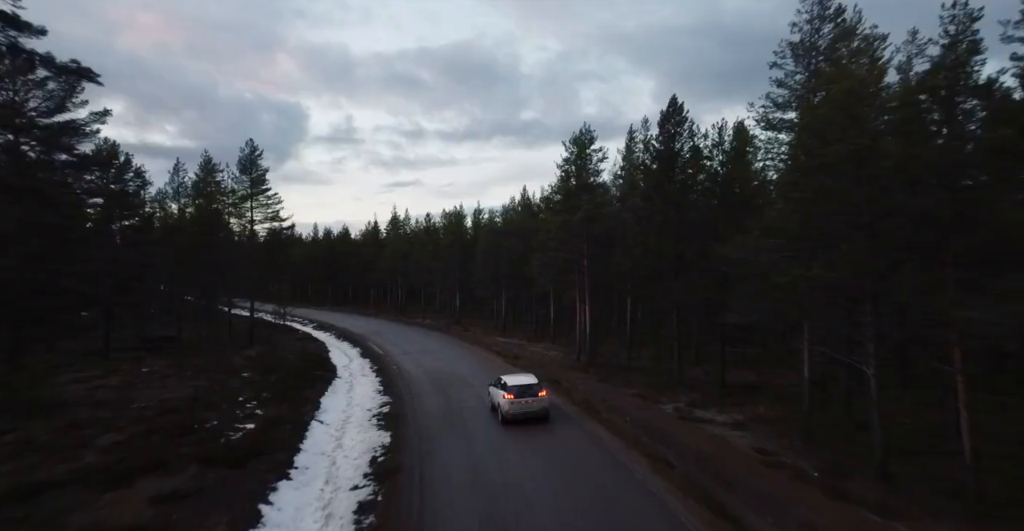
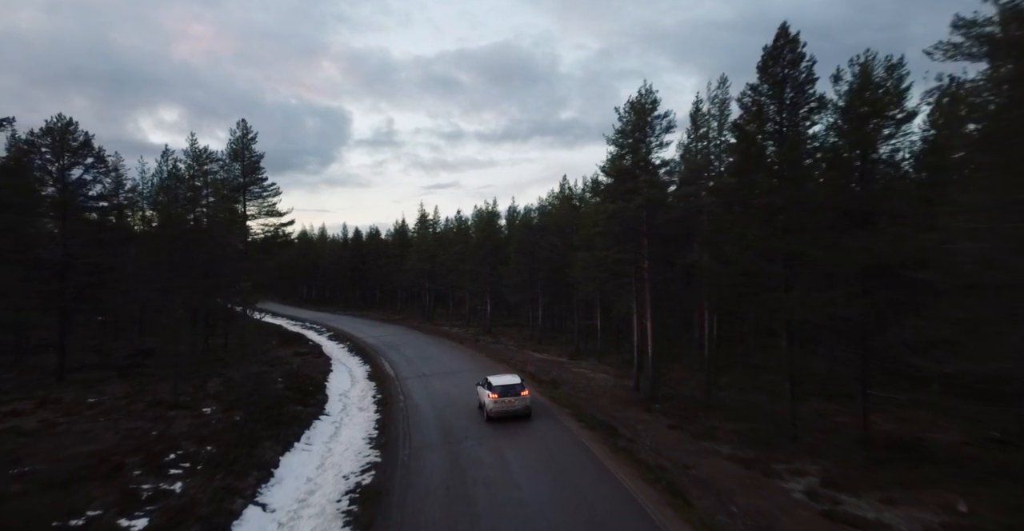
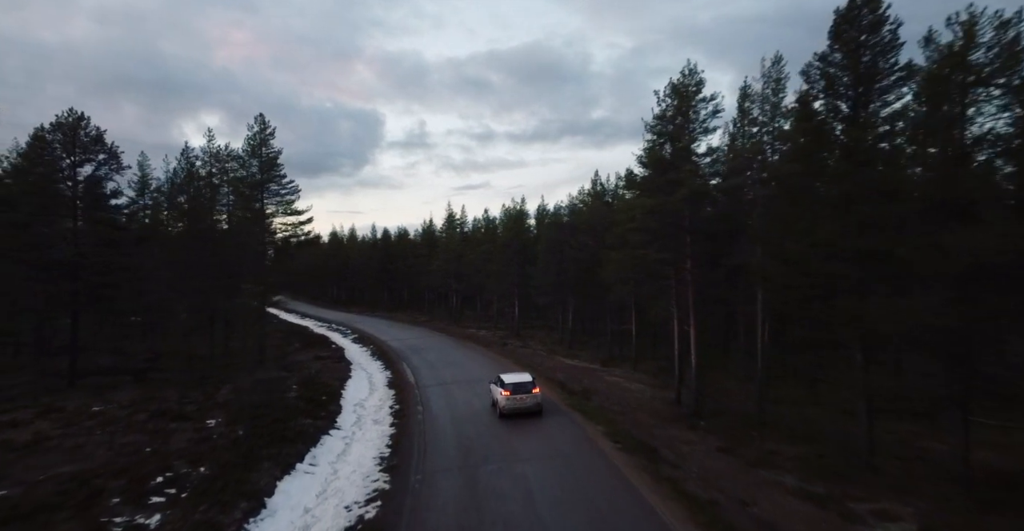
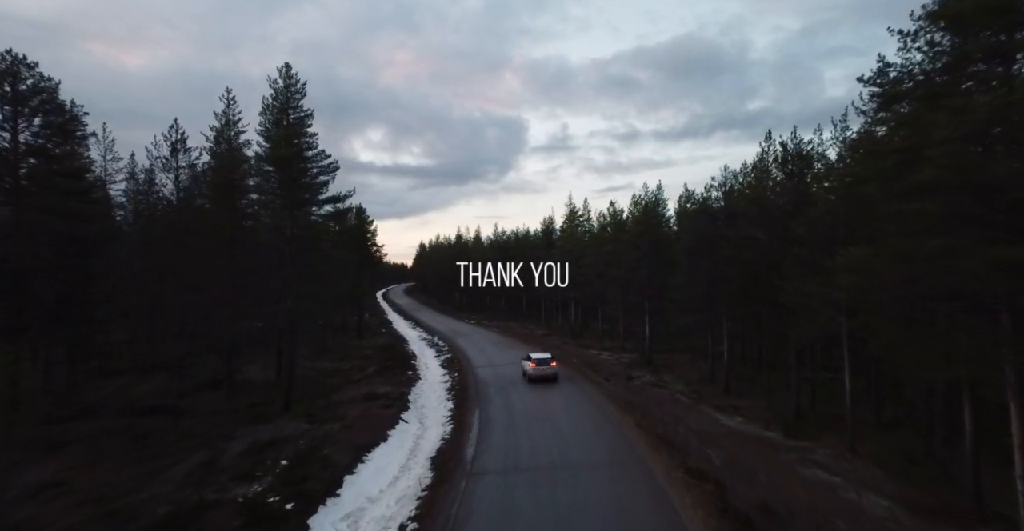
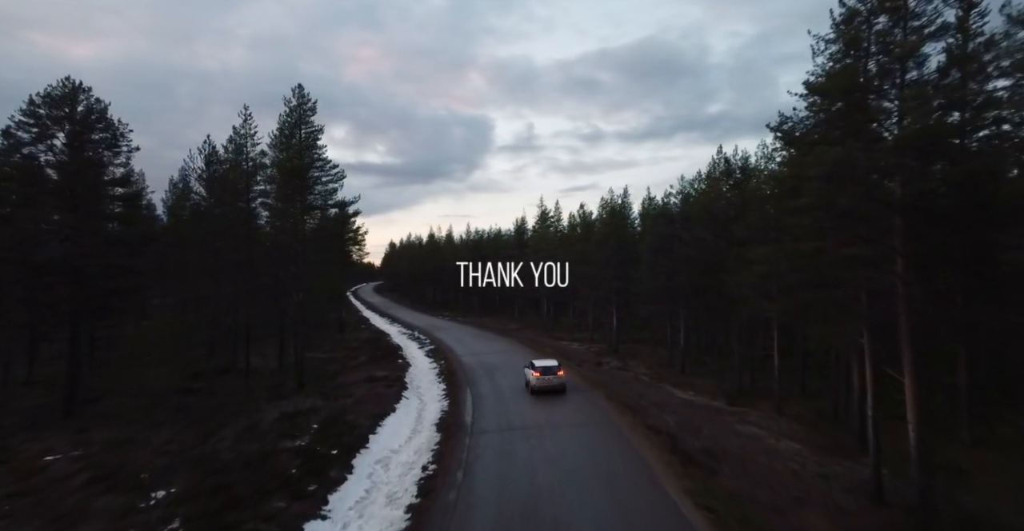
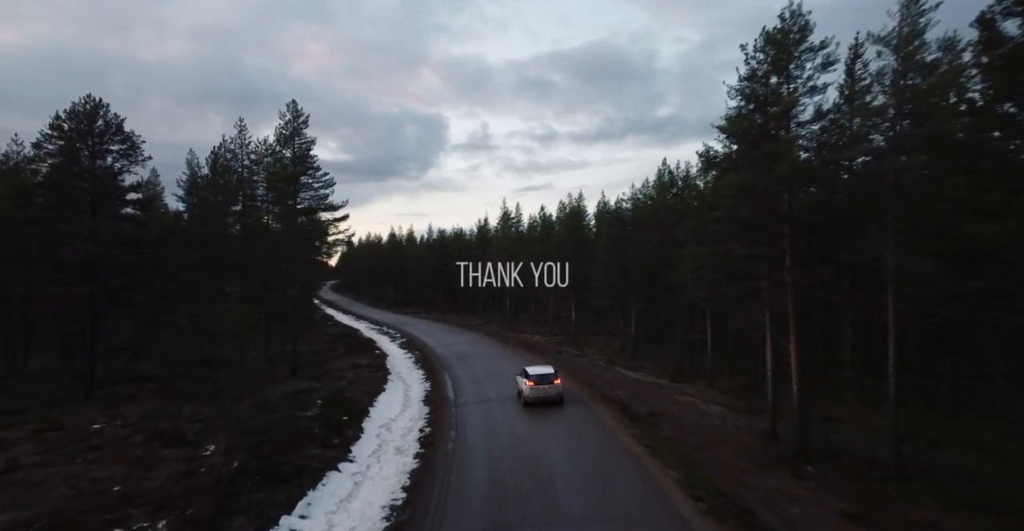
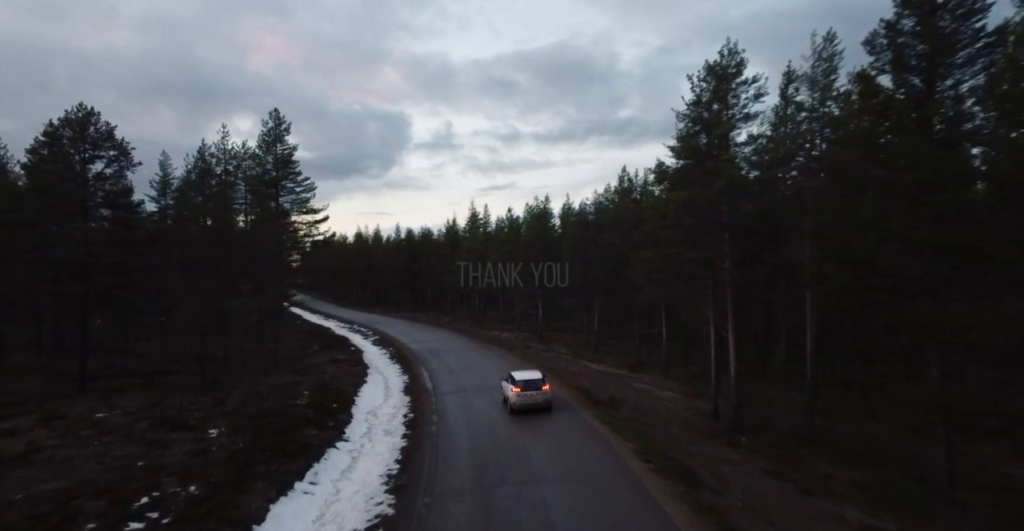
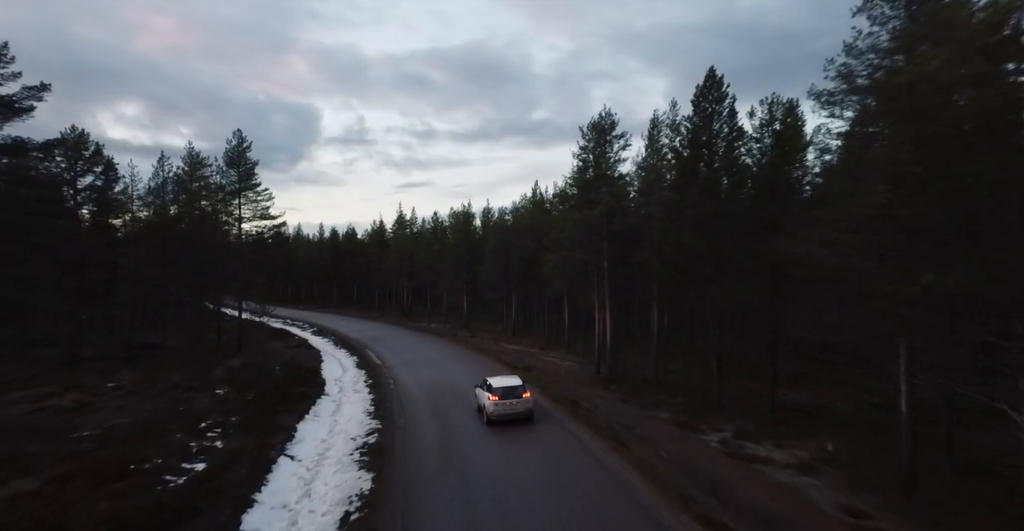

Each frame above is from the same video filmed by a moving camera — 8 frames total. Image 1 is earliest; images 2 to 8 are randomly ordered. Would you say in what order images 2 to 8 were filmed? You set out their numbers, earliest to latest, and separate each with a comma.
8, 2, 3, 7, 6, 5, 4
